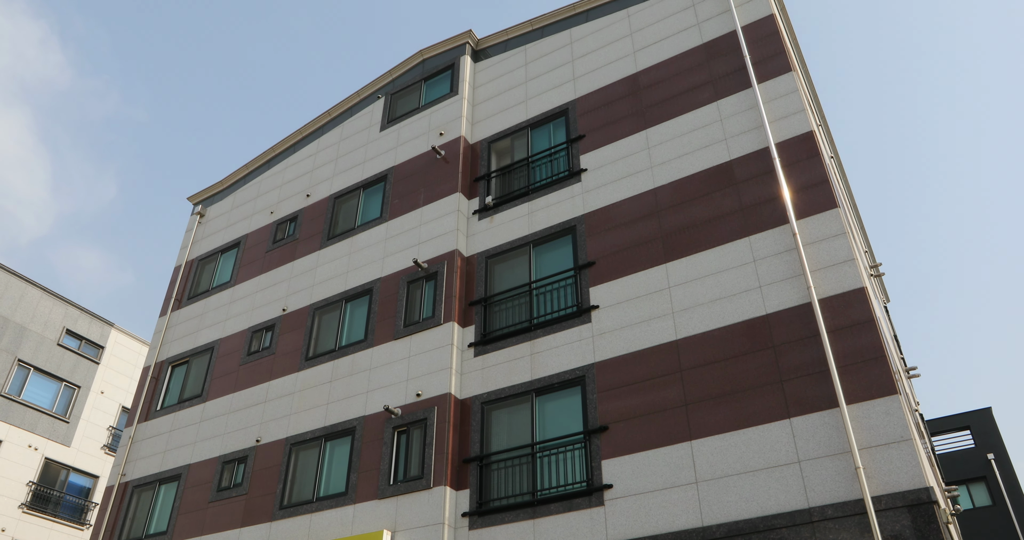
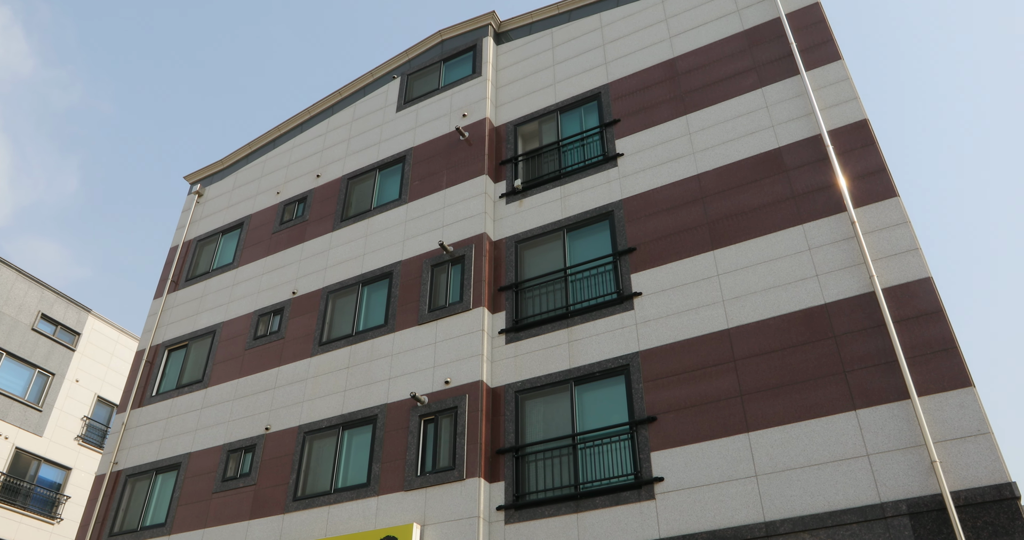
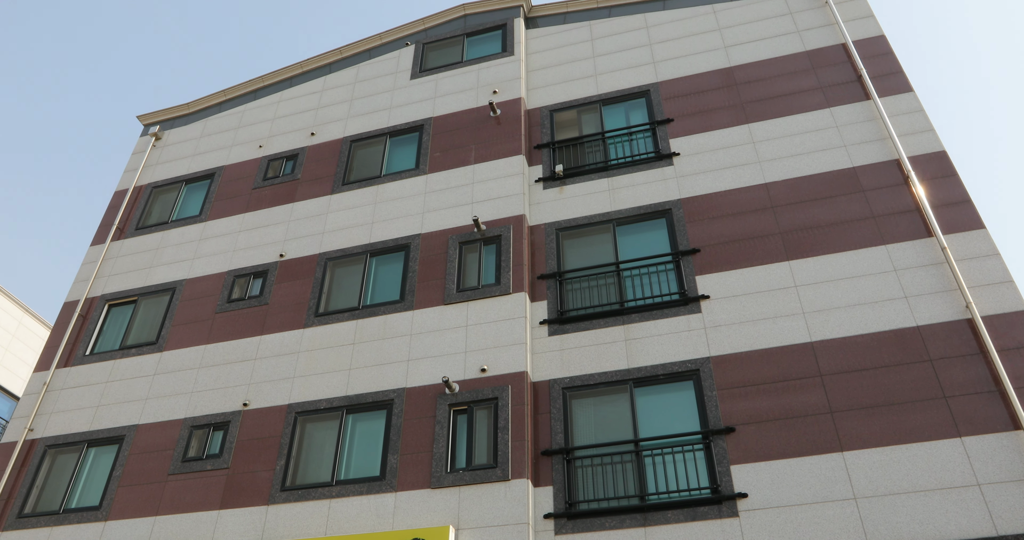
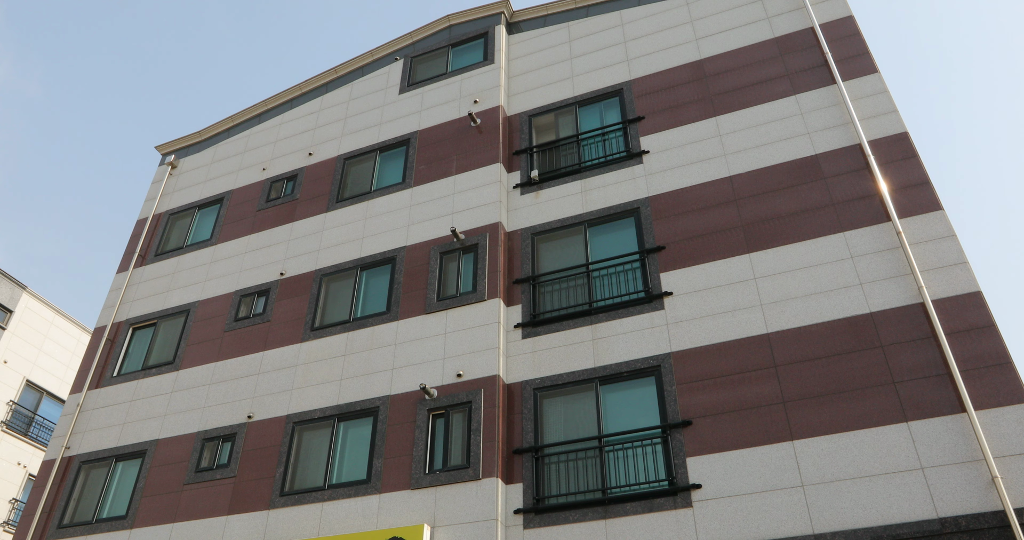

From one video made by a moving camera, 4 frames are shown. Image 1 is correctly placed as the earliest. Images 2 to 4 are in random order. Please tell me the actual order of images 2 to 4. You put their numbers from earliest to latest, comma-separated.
2, 4, 3
